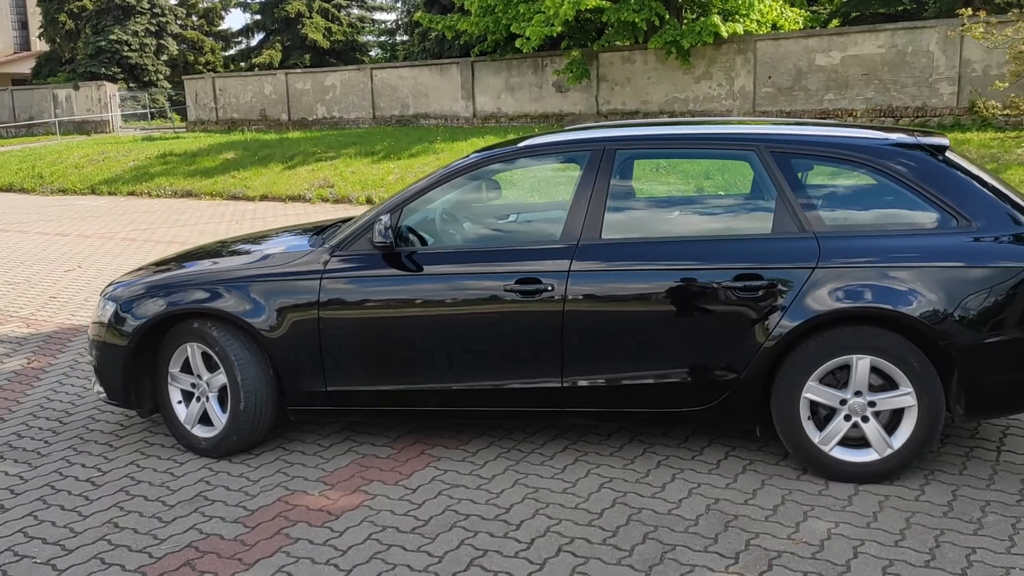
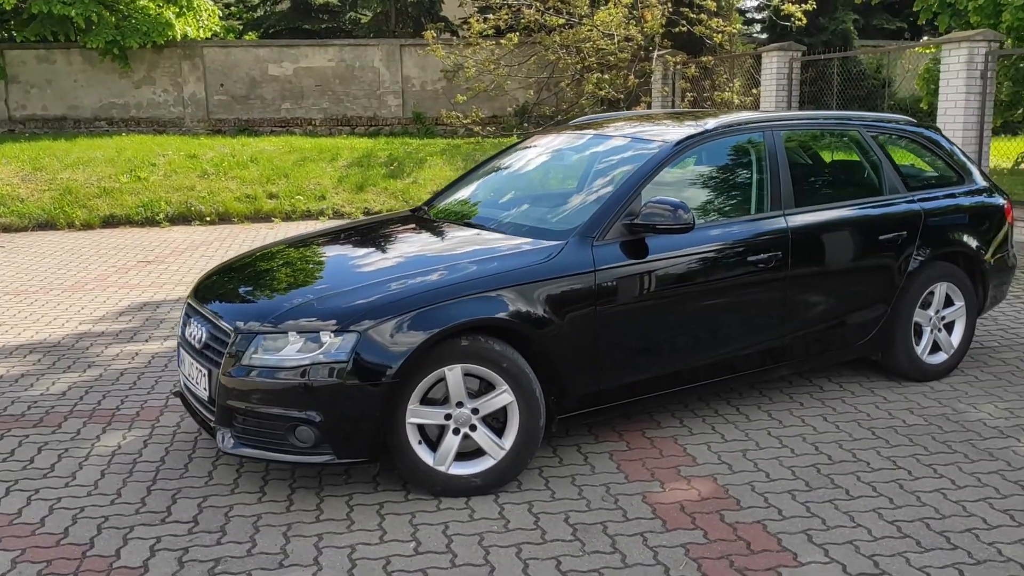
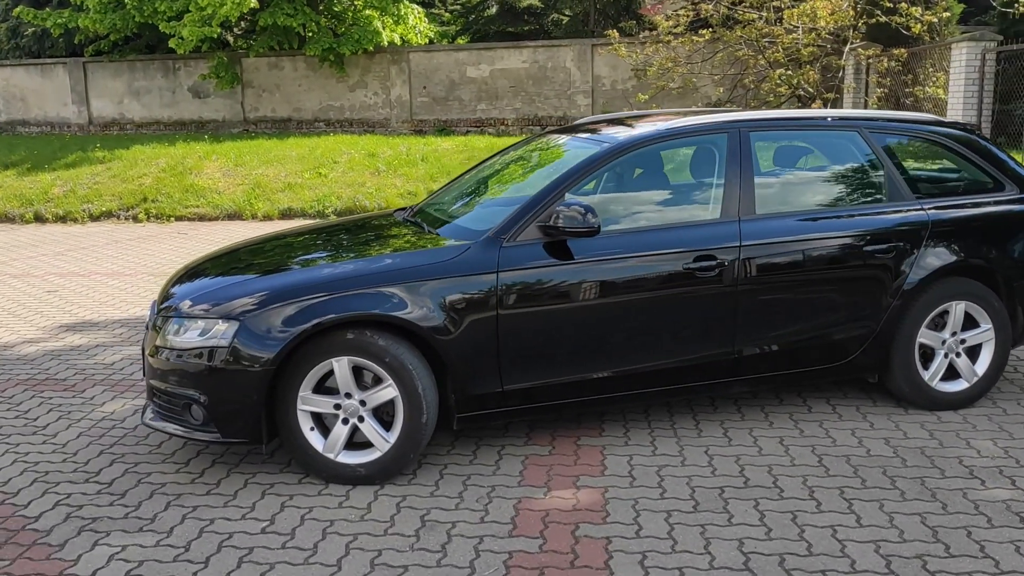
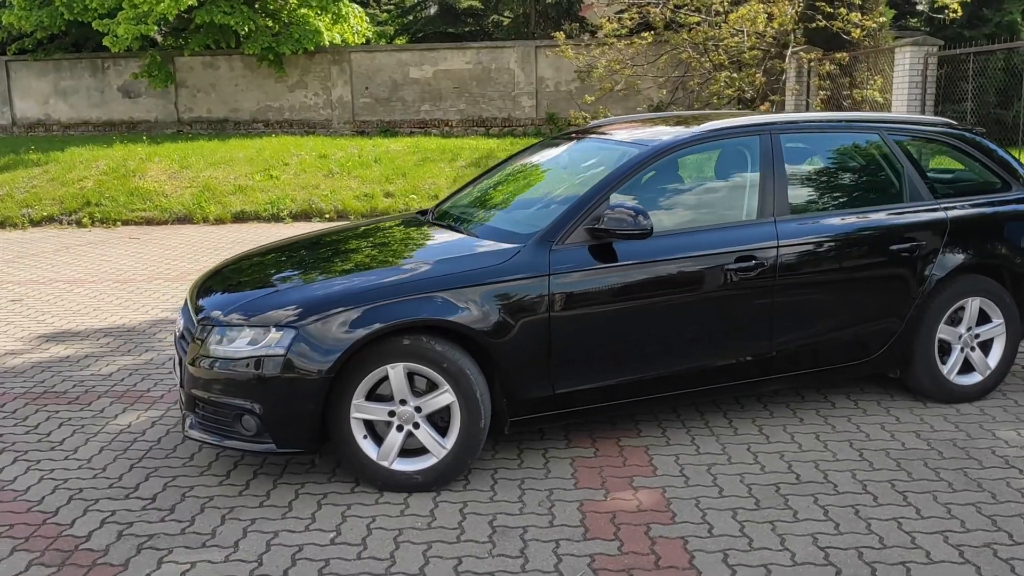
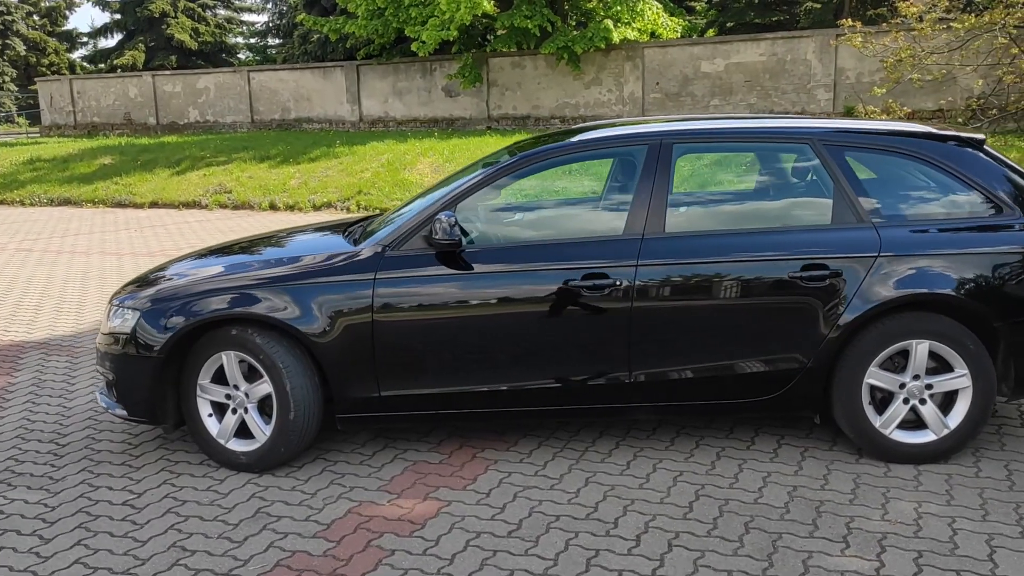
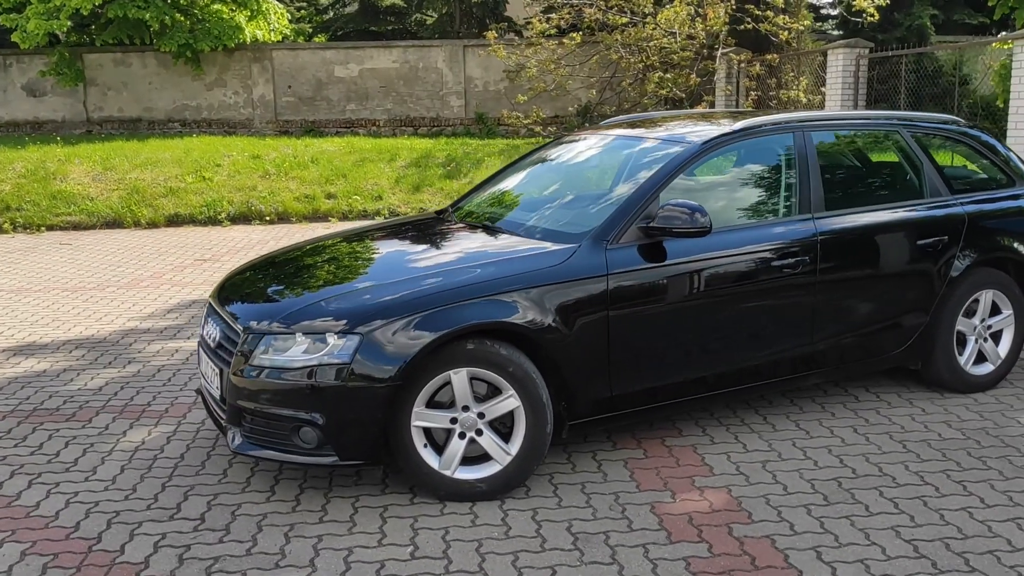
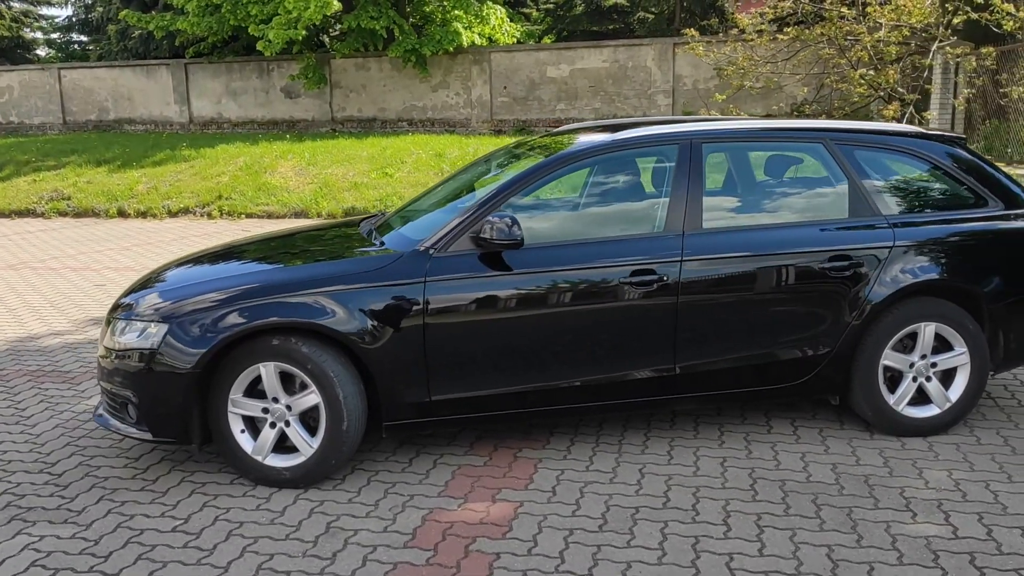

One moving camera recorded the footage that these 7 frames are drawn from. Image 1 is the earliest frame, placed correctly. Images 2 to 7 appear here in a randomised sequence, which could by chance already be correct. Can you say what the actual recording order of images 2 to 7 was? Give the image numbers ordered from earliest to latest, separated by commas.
5, 7, 3, 4, 6, 2
